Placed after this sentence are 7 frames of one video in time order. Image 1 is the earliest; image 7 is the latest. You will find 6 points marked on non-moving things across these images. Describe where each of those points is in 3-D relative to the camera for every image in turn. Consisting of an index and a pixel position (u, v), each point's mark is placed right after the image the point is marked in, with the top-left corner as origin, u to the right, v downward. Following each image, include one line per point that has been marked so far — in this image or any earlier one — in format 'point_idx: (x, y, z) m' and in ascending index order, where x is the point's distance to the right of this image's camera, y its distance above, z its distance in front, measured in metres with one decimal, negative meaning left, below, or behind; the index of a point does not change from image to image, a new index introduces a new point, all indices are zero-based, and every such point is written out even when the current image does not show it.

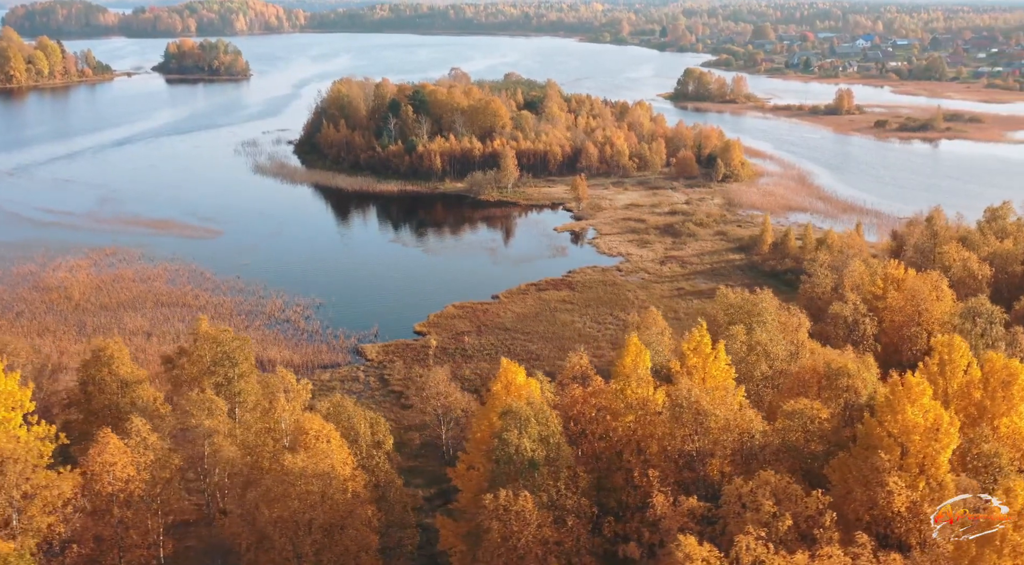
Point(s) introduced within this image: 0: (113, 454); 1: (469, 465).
0: (-6.7, -2.9, +14.8) m
1: (-0.6, -3.1, +15.1) m
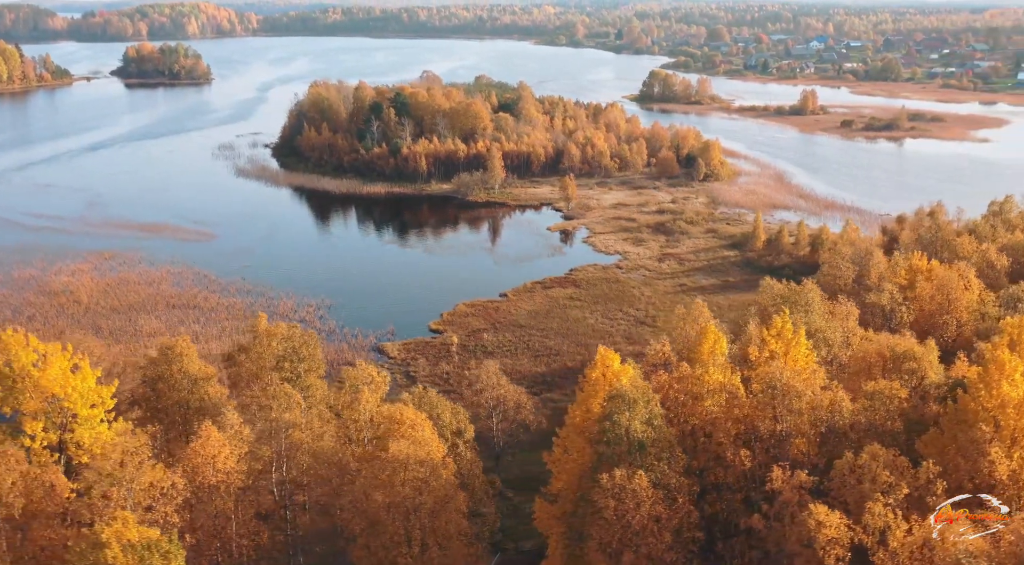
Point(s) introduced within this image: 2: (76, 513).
0: (-5.1, -2.8, +15.0) m
1: (+1.0, -2.9, +15.5) m
2: (-6.9, -3.6, +14.0) m
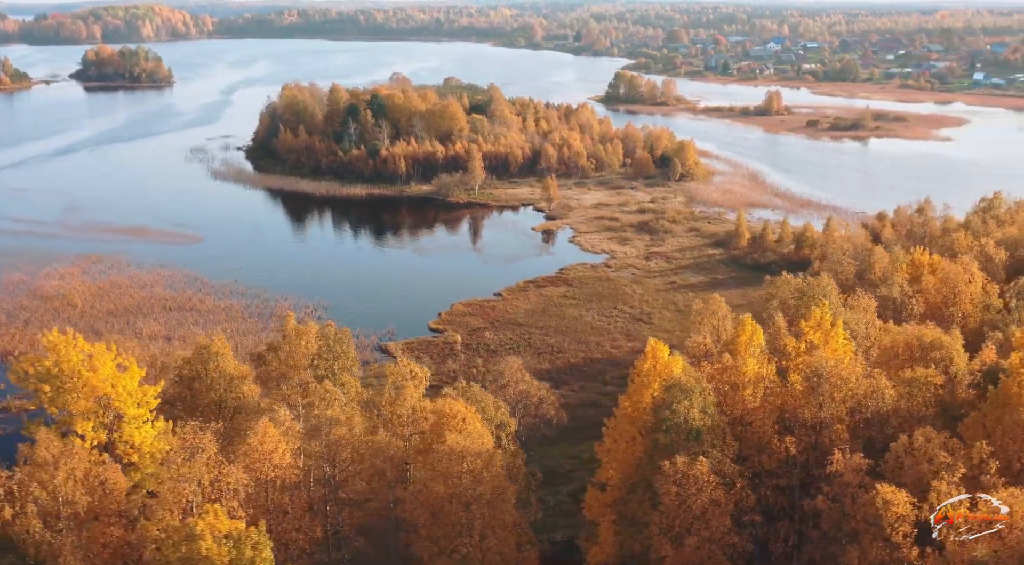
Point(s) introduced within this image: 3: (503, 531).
0: (-4.1, -2.7, +15.1) m
1: (+1.9, -2.8, +15.9) m
2: (-5.9, -3.6, +14.1) m
3: (-0.3, -4.2, +15.0) m
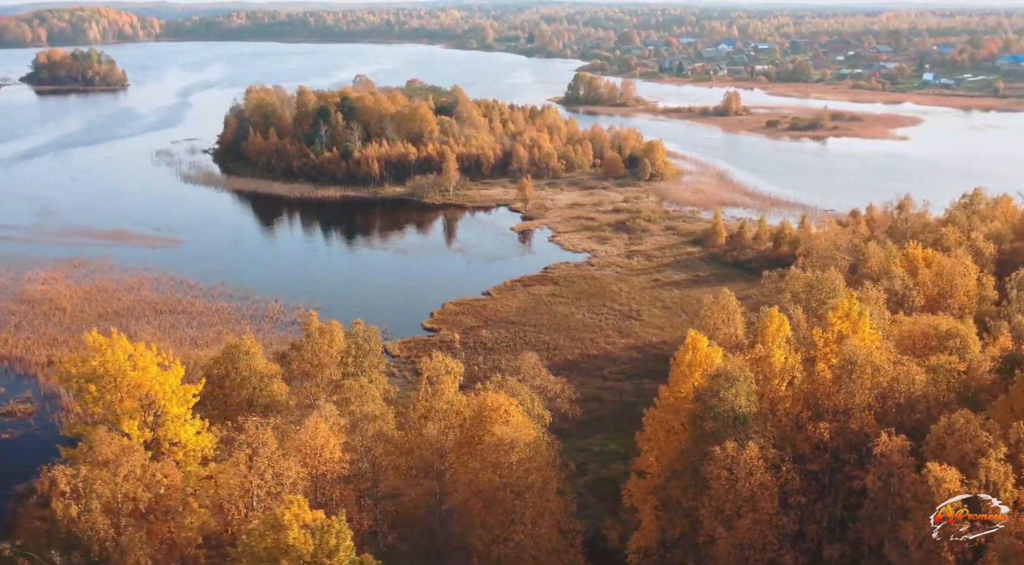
0: (-3.3, -2.7, +15.4) m
1: (+2.7, -2.6, +16.4) m
2: (-5.1, -3.6, +14.2) m
3: (+0.6, -4.1, +15.4) m
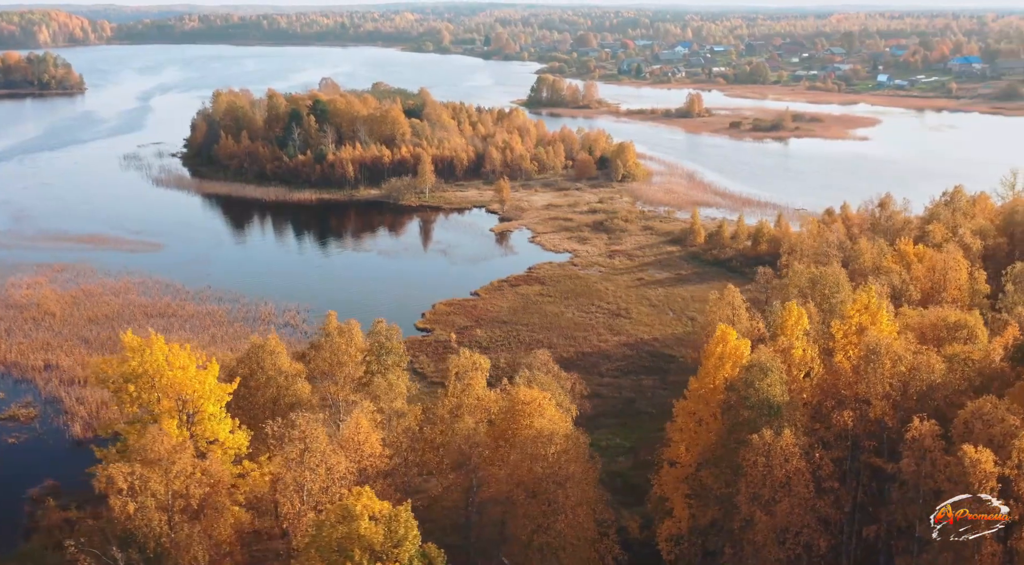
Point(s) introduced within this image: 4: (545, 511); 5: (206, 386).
0: (-2.6, -2.6, +15.6) m
1: (+3.4, -2.5, +16.9) m
2: (-4.3, -3.6, +14.4) m
3: (+1.3, -4.1, +15.8) m
4: (+0.6, -4.0, +15.5) m
5: (-5.7, -1.9, +16.6) m
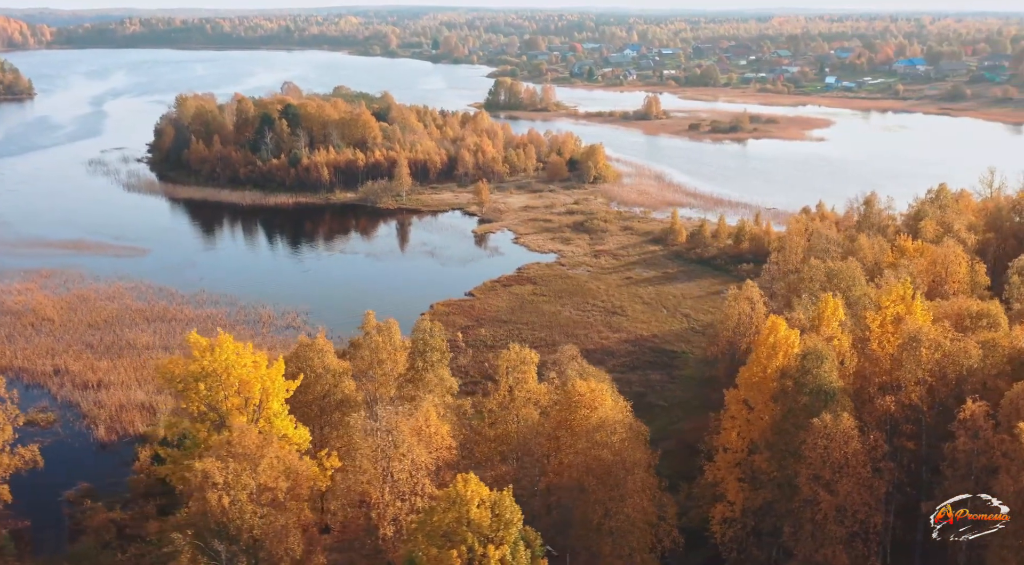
0: (-1.4, -2.6, +16.1) m
1: (+4.5, -2.4, +17.6) m
2: (-3.0, -3.5, +14.8) m
3: (+2.5, -3.9, +16.4) m
4: (+1.9, -3.9, +16.1) m
5: (-4.5, -1.9, +16.9) m
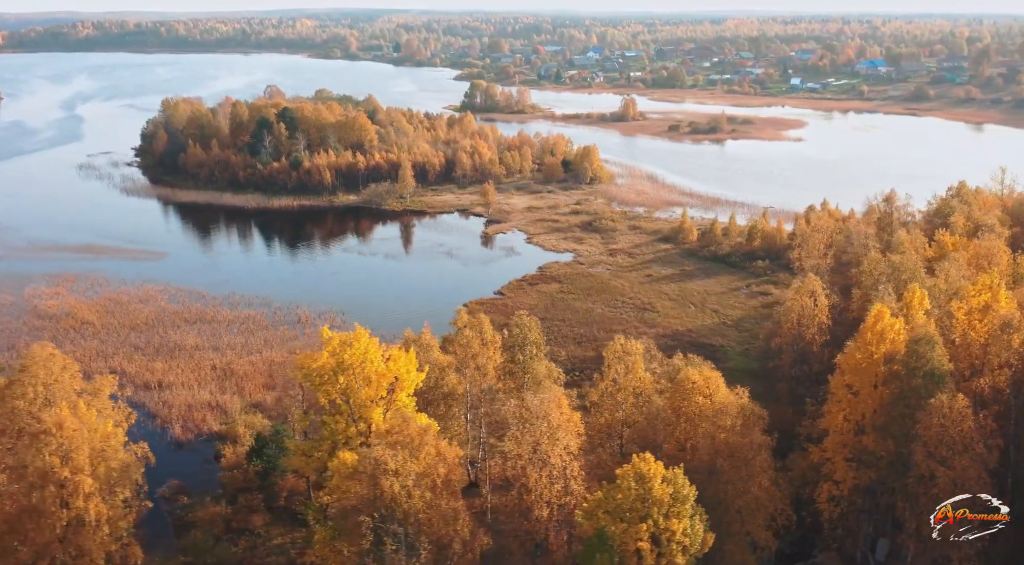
0: (+1.1, -2.4, +16.8) m
1: (+6.9, -2.2, +18.4) m
2: (-0.5, -3.4, +15.4) m
3: (+5.0, -3.8, +17.2) m
4: (+4.3, -3.7, +16.9) m
5: (-2.1, -1.8, +17.6) m
